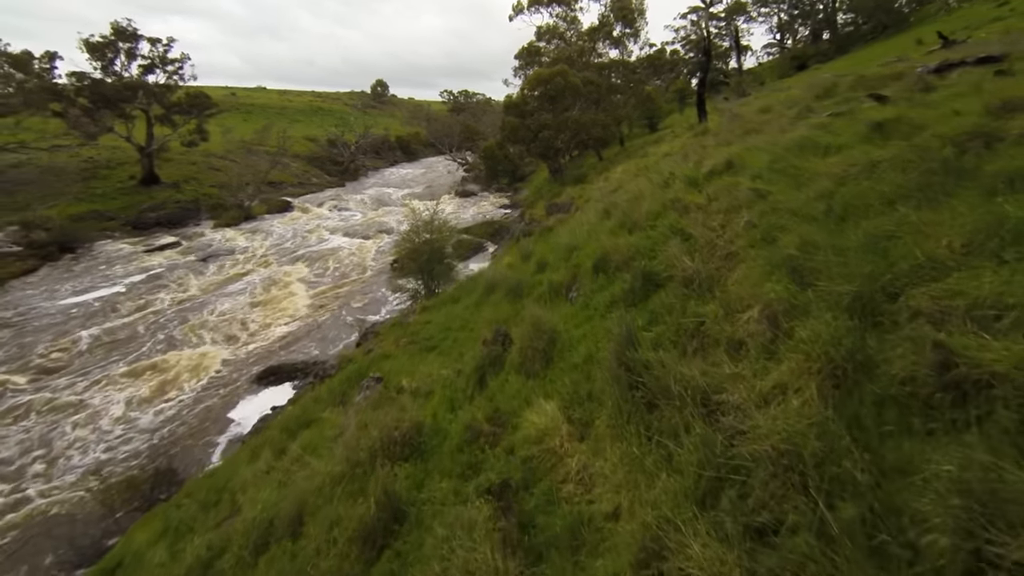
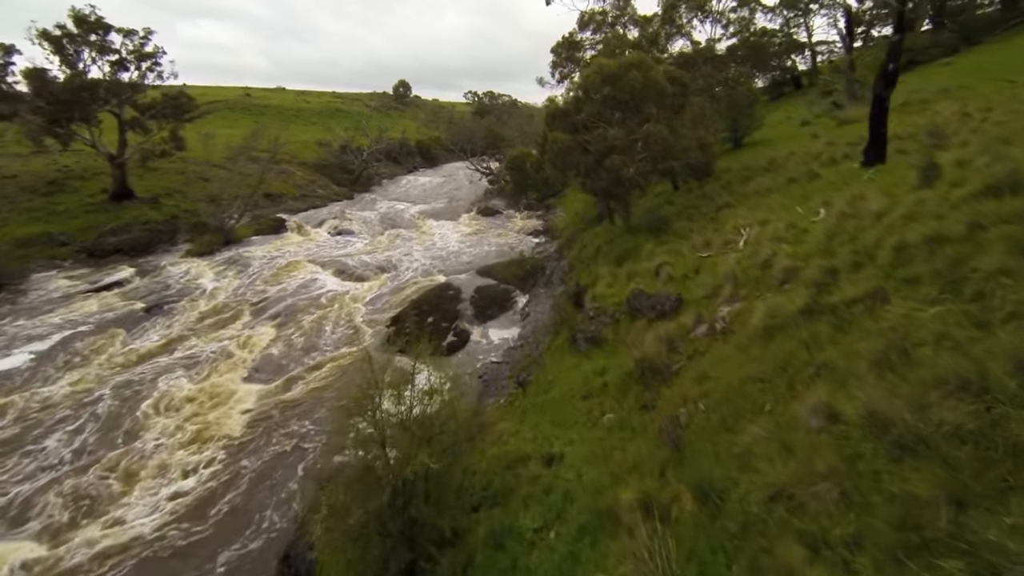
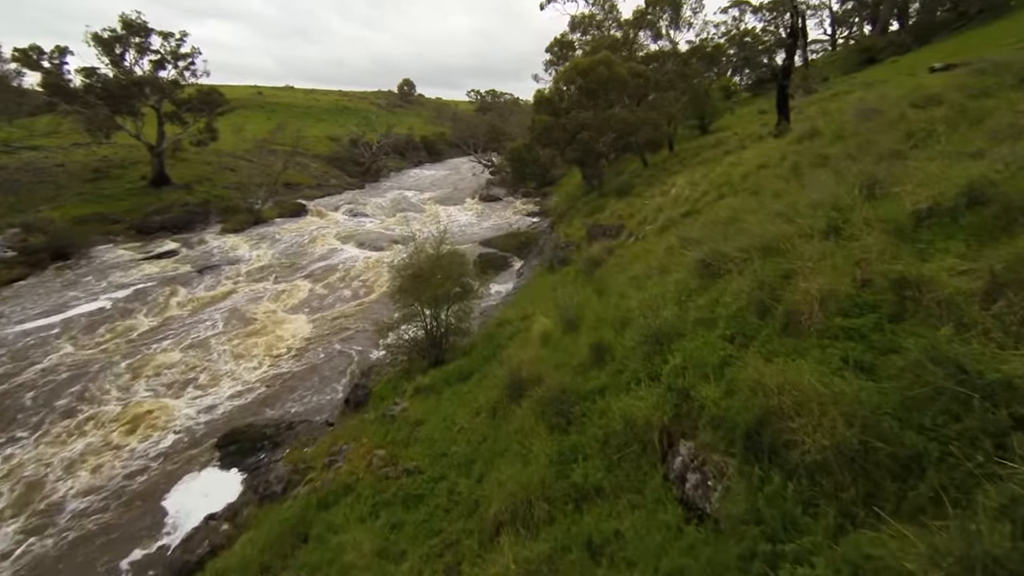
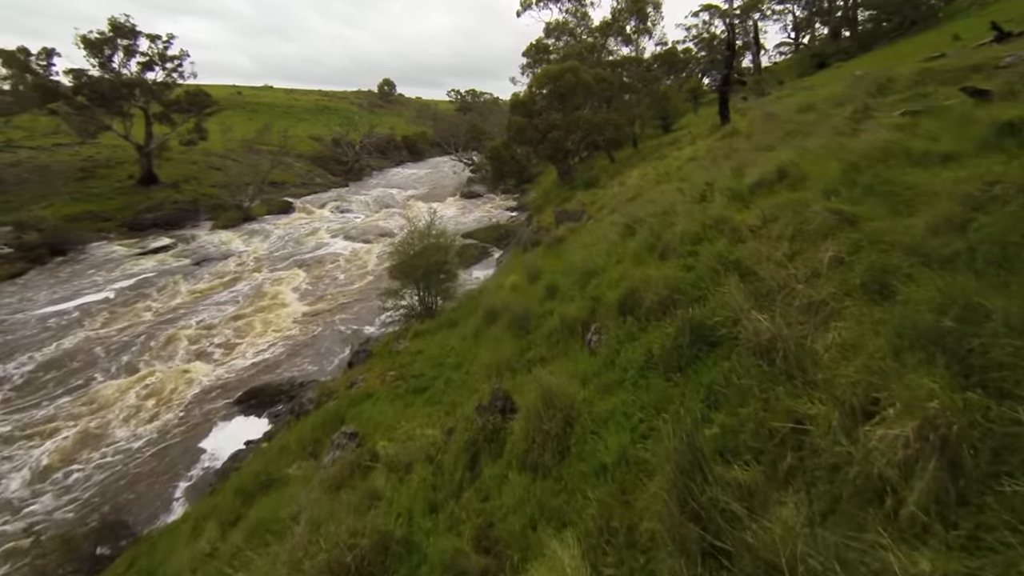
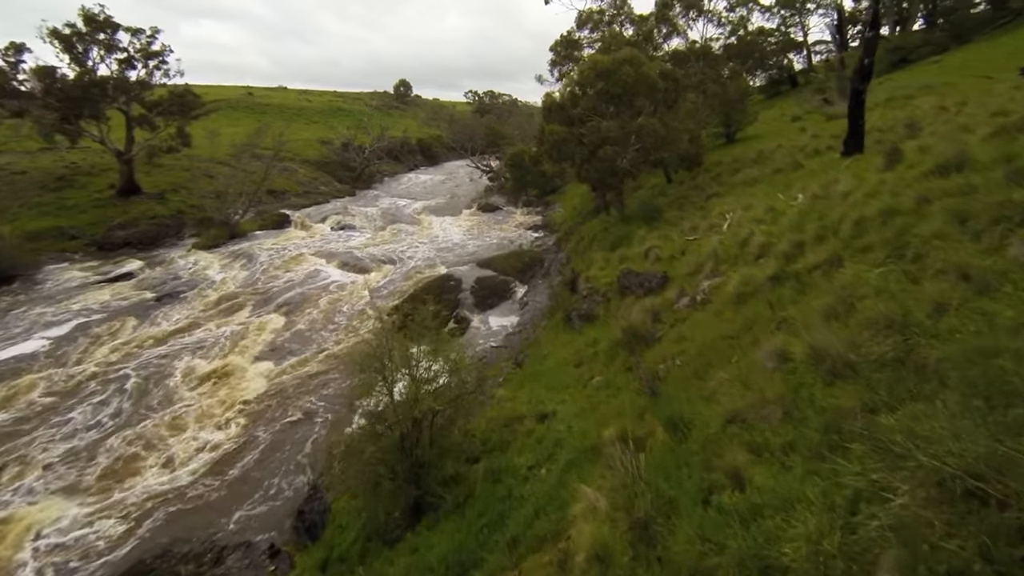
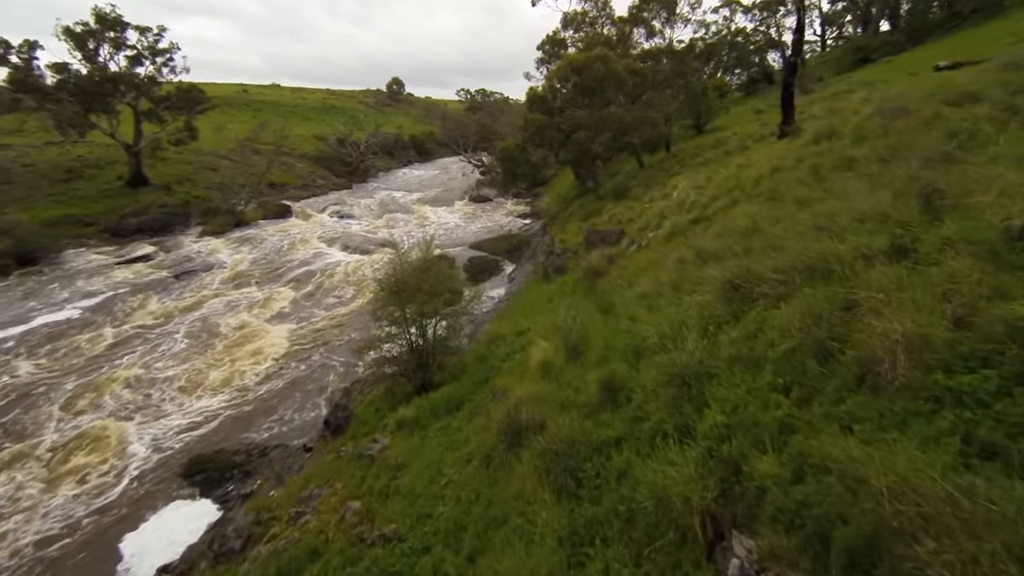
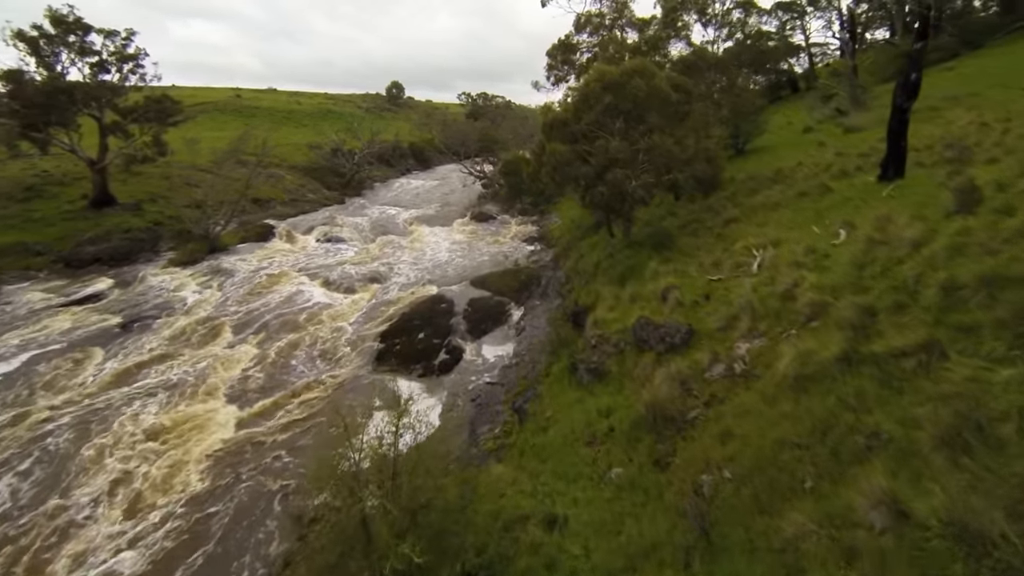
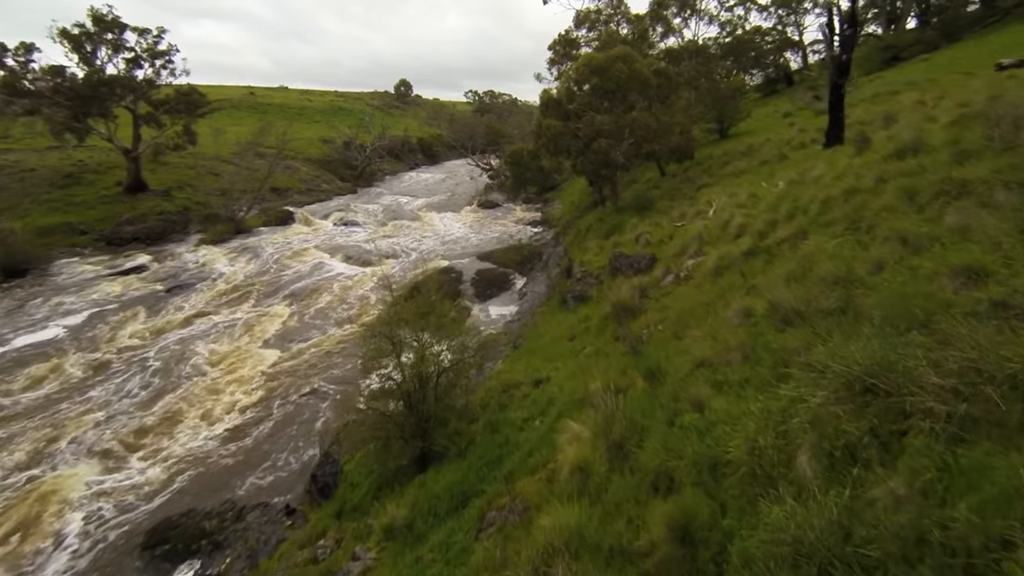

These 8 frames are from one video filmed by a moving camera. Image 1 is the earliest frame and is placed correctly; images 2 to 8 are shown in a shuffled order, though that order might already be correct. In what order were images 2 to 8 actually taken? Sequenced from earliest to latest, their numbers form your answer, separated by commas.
4, 3, 6, 8, 5, 2, 7
